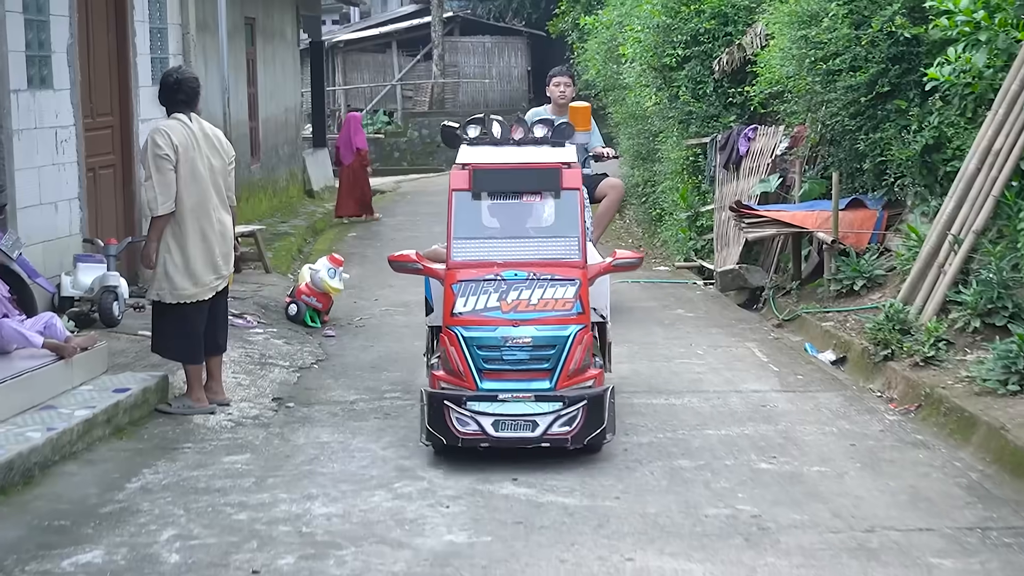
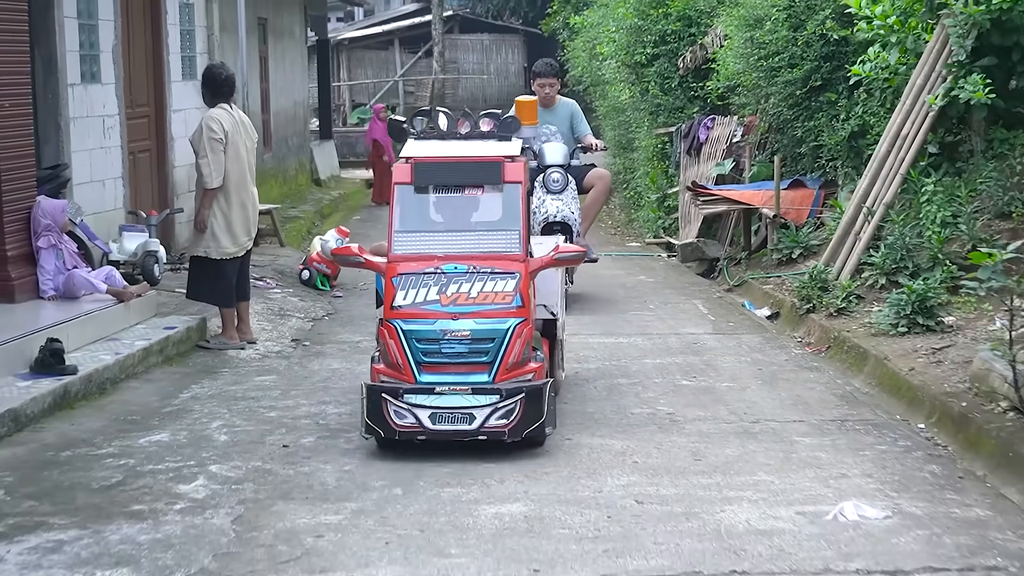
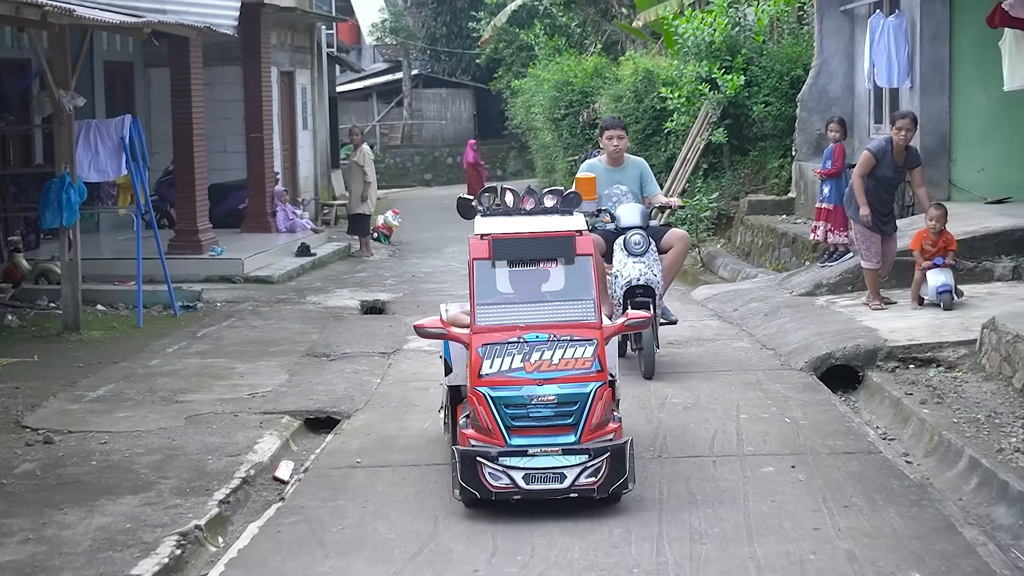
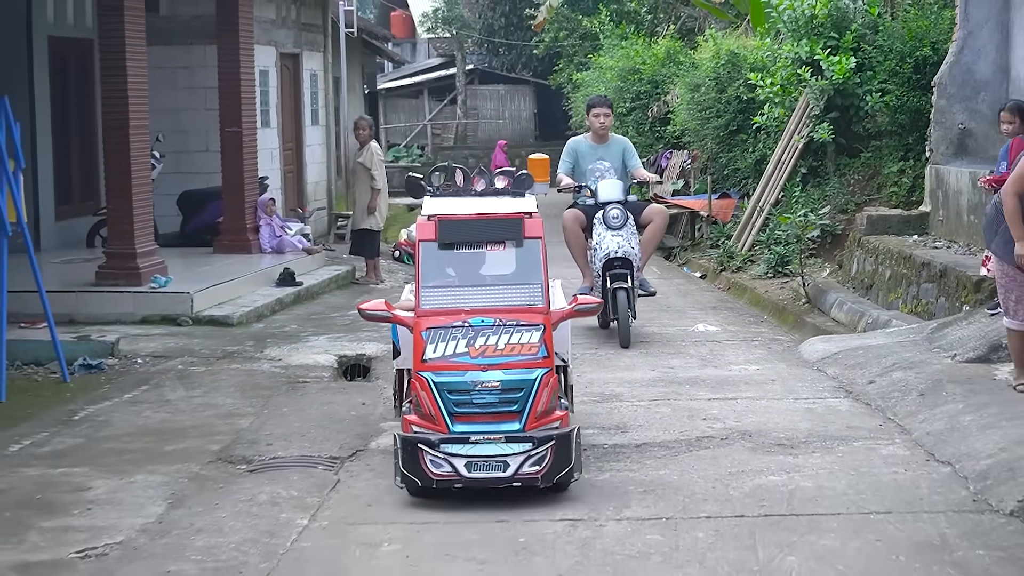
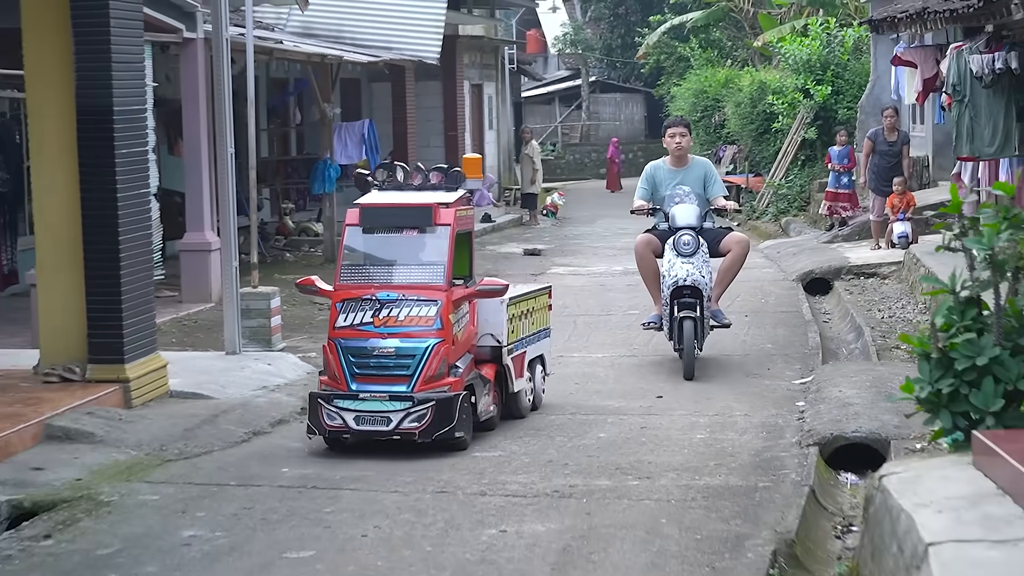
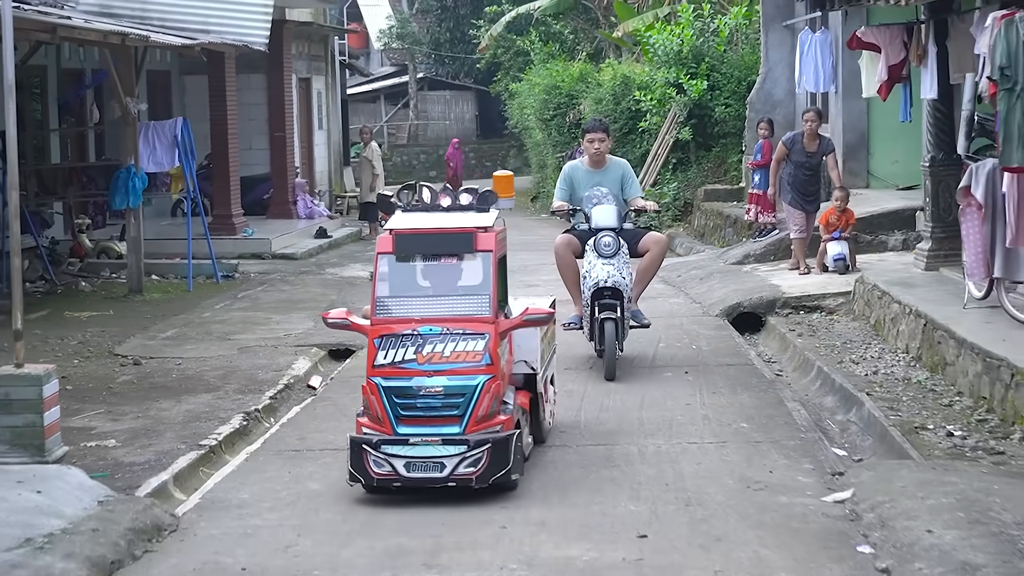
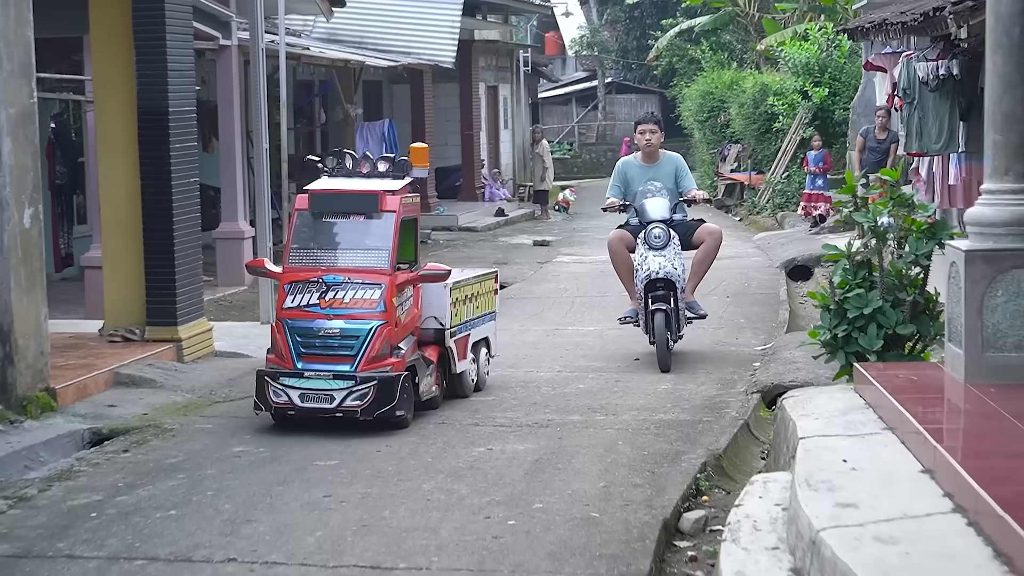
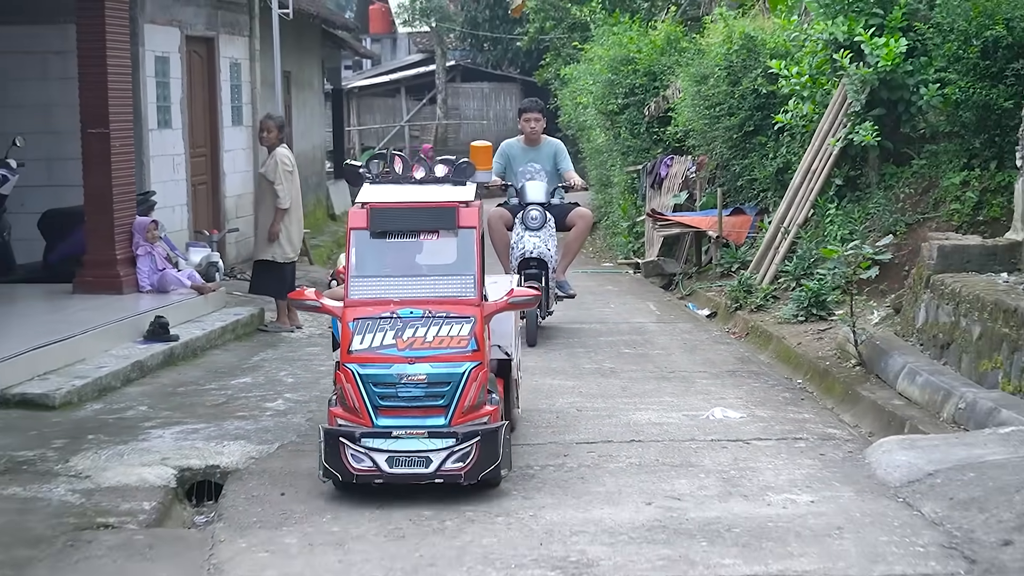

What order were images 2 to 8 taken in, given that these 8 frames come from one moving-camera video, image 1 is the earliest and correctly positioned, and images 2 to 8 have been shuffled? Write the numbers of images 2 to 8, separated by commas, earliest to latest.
2, 8, 4, 3, 6, 5, 7
